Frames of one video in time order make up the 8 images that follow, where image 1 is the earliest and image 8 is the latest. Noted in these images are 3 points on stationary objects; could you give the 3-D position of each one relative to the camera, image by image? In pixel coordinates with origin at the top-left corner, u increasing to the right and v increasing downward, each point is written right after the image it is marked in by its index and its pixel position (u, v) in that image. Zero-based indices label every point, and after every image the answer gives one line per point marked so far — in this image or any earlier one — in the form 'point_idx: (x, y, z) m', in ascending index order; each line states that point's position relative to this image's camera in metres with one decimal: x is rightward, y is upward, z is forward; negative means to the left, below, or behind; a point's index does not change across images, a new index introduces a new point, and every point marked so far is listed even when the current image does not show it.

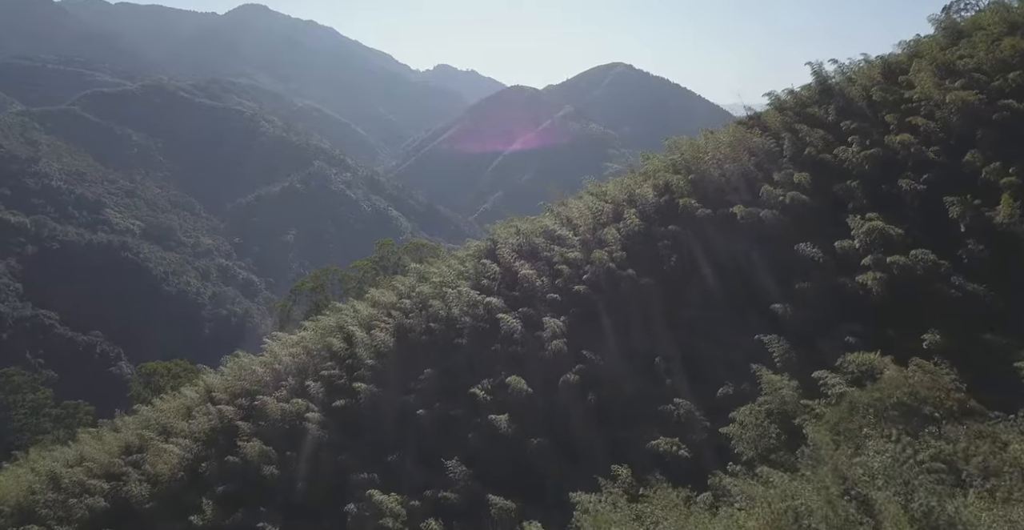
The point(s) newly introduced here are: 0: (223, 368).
0: (-4.9, -1.8, +12.9) m
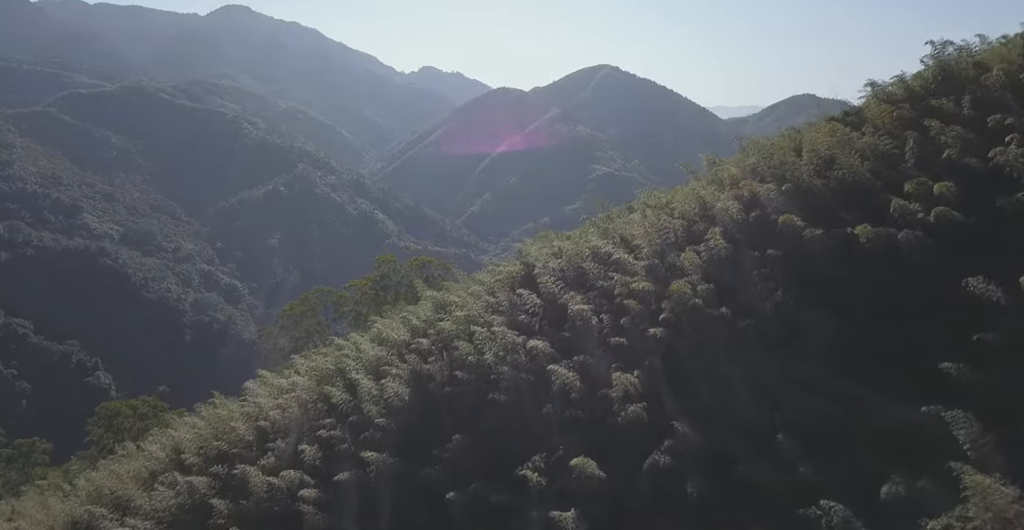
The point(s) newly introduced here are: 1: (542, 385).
0: (-4.4, -2.2, +10.8) m
1: (+0.4, -1.3, +8.1) m
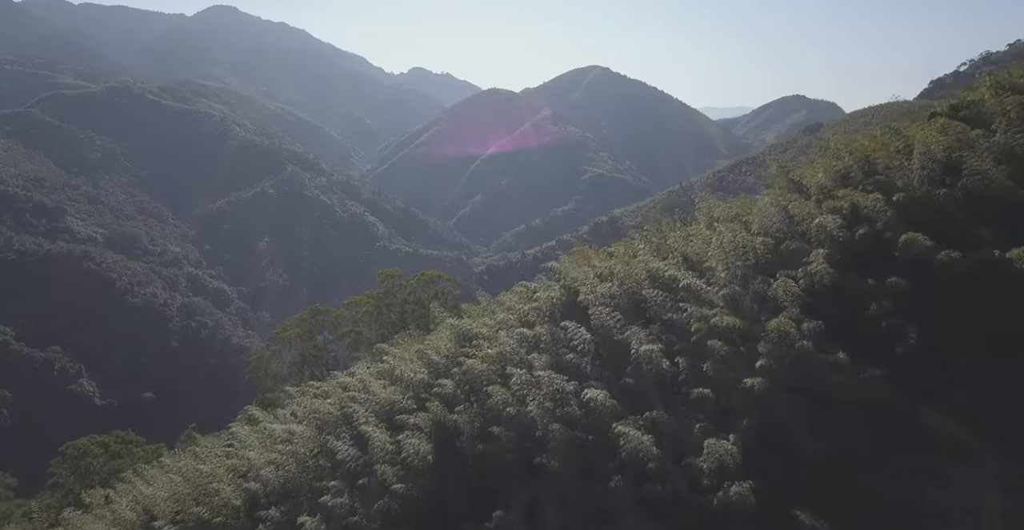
0: (-4.1, -2.4, +9.3) m
1: (+0.8, -1.6, +6.6) m
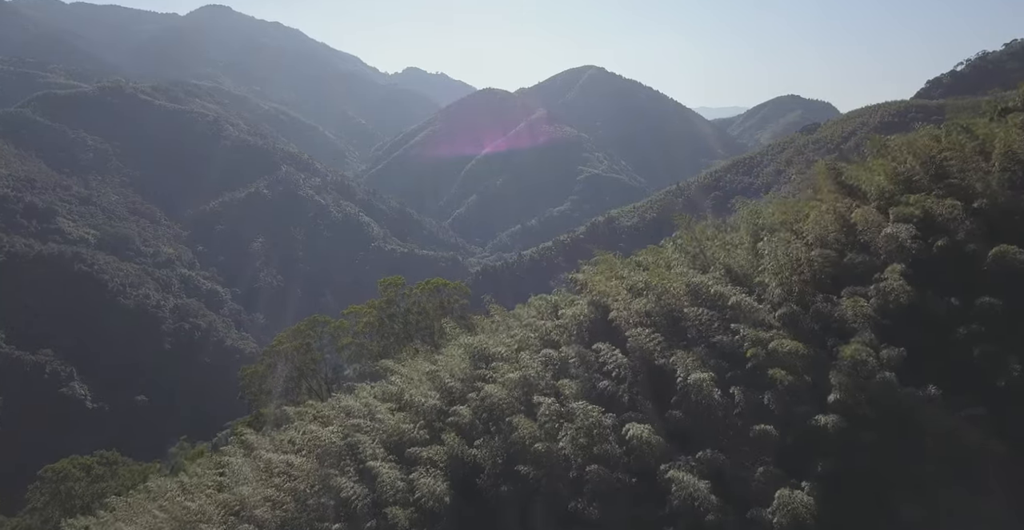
0: (-3.9, -2.5, +8.5) m
1: (+1.0, -1.7, +5.9) m
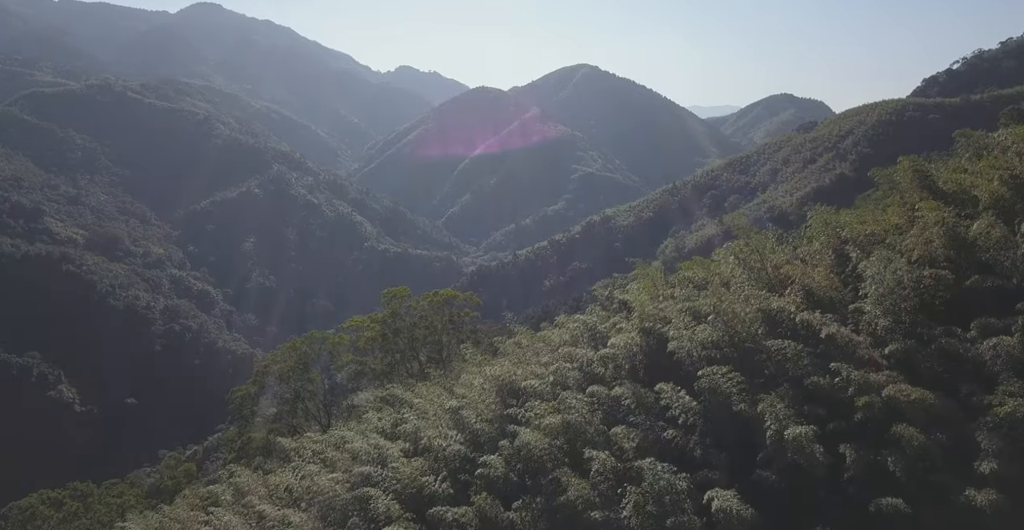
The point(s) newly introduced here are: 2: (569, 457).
0: (-3.6, -2.7, +7.4) m
1: (+1.3, -1.8, +4.8) m
2: (+0.4, -1.6, +6.7) m
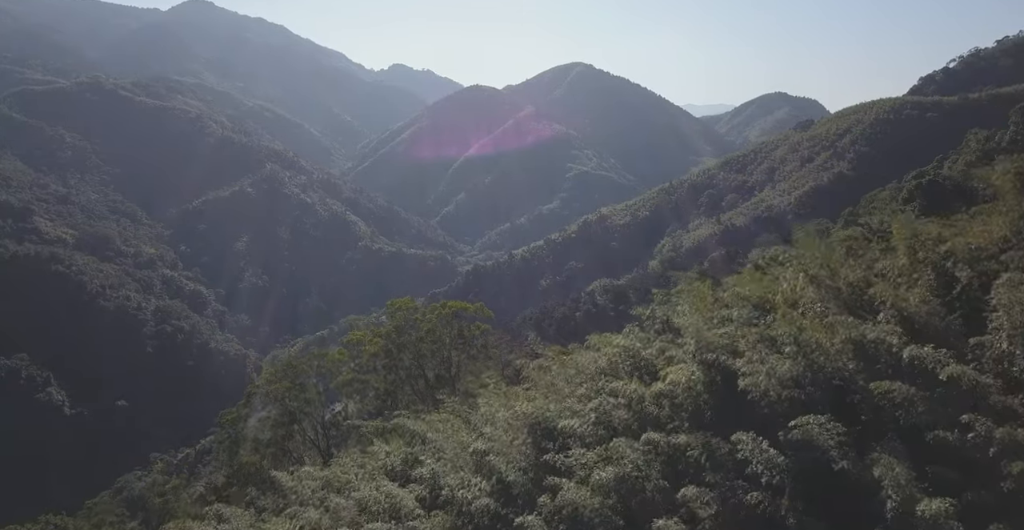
0: (-3.4, -2.8, +6.5) m
1: (+1.5, -2.0, +3.9) m
2: (+0.7, -1.7, +5.8) m
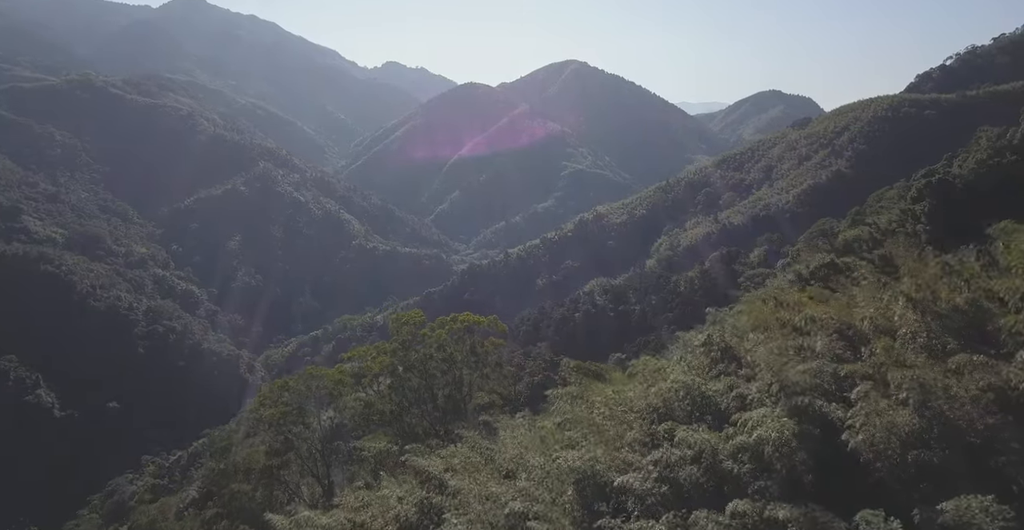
0: (-3.1, -3.0, +5.5) m
1: (+1.8, -2.1, +3.0) m
2: (+0.9, -1.8, +4.9) m
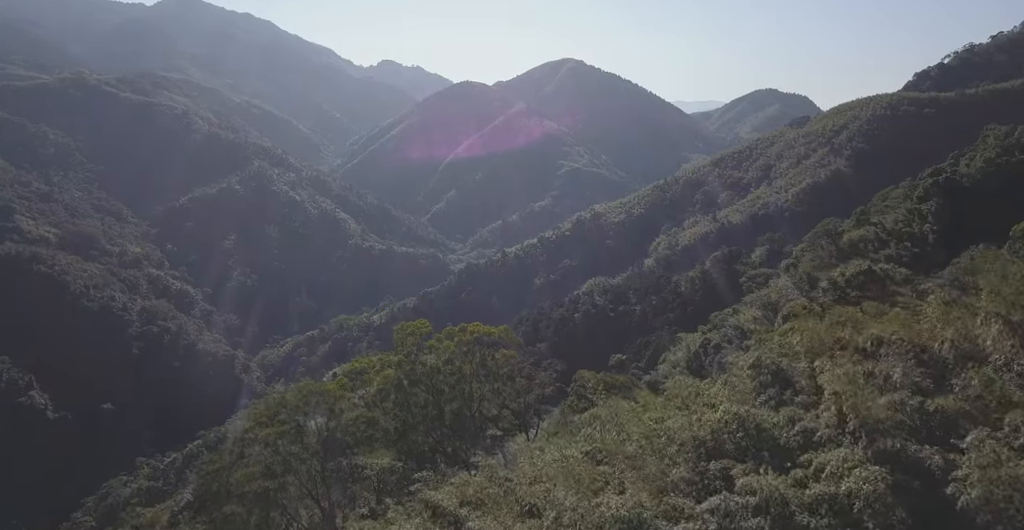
0: (-3.0, -3.0, +4.9) m
1: (+2.0, -2.2, +2.4) m
2: (+1.1, -1.9, +4.3) m
